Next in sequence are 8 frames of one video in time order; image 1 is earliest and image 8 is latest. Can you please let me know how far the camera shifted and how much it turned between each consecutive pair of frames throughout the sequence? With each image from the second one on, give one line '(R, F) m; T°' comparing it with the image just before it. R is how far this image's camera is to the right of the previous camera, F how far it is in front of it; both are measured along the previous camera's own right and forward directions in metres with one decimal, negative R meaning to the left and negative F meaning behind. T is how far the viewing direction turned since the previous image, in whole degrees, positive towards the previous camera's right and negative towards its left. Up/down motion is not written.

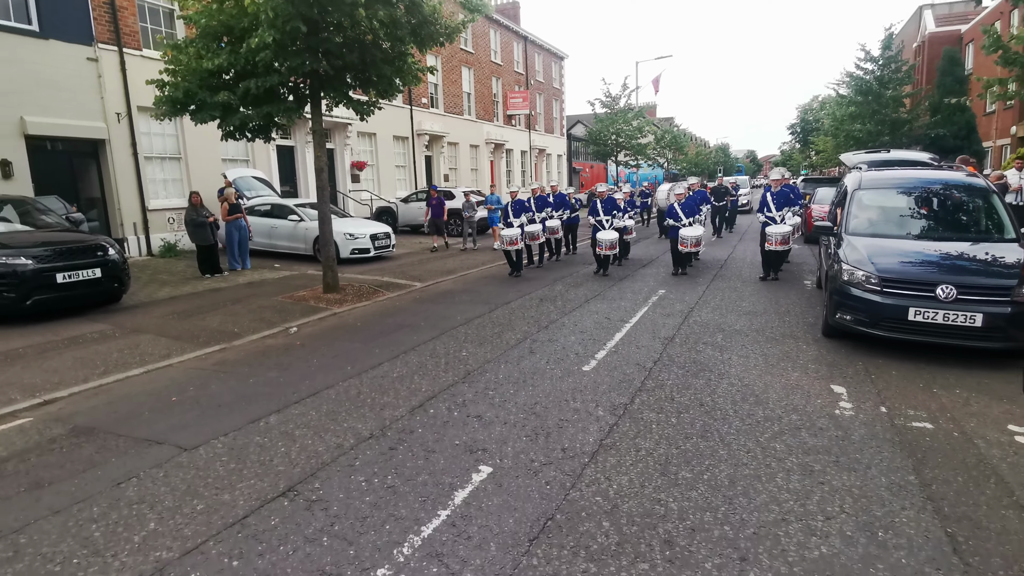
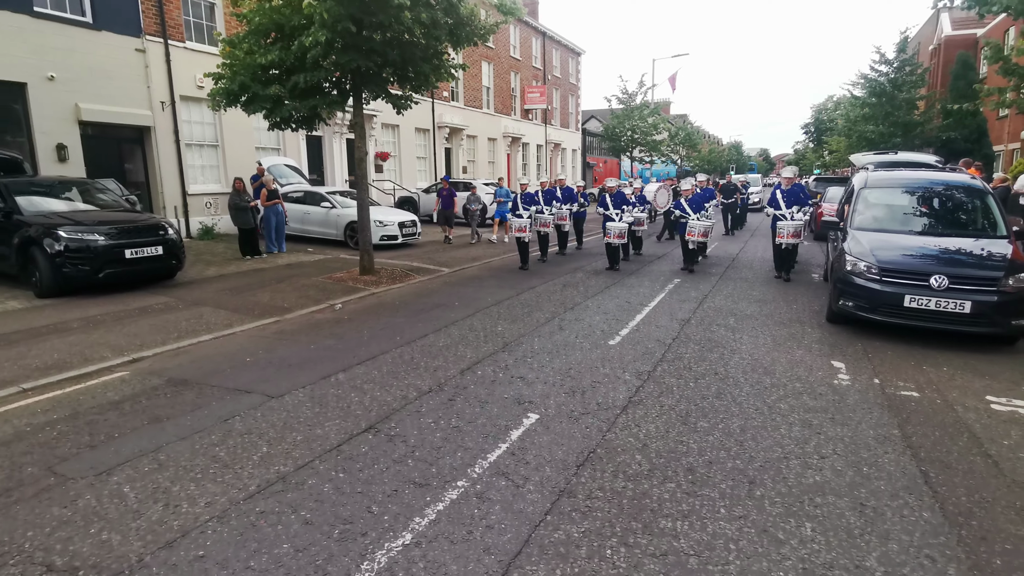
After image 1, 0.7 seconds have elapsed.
(-0.3, -0.7) m; -1°
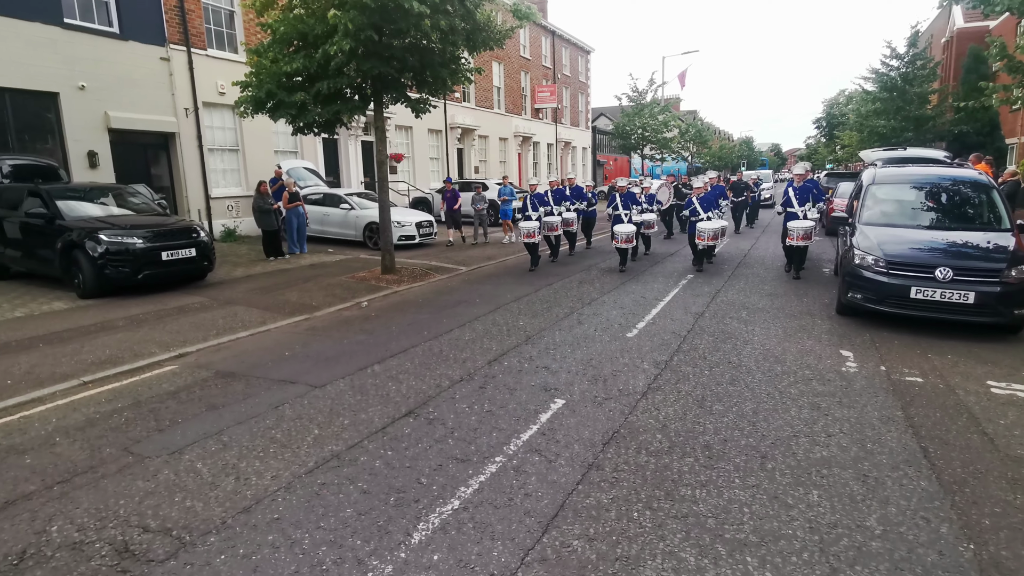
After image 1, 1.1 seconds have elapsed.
(-0.1, -0.4) m; -1°
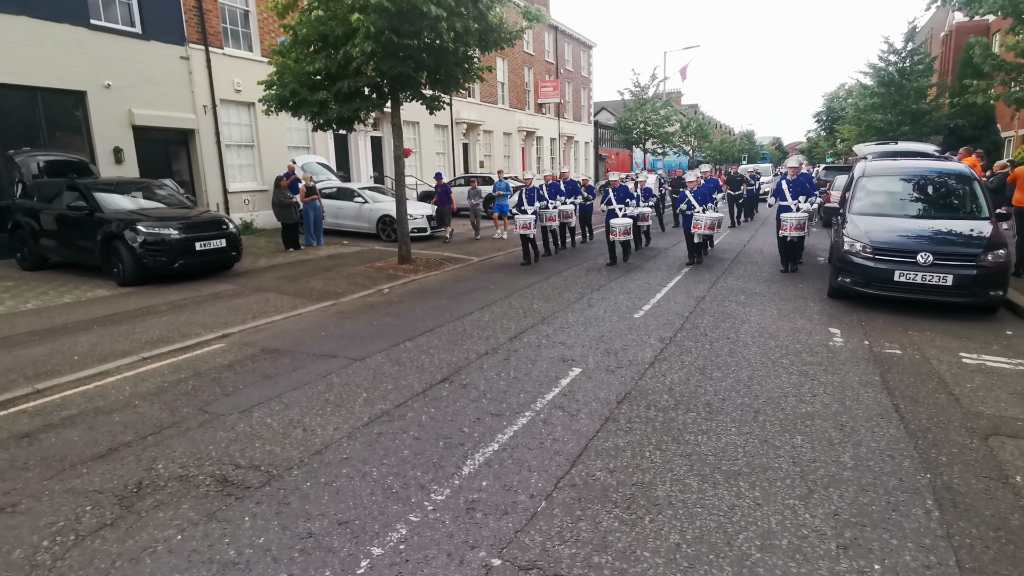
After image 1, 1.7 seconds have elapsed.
(-0.2, -0.6) m; 0°
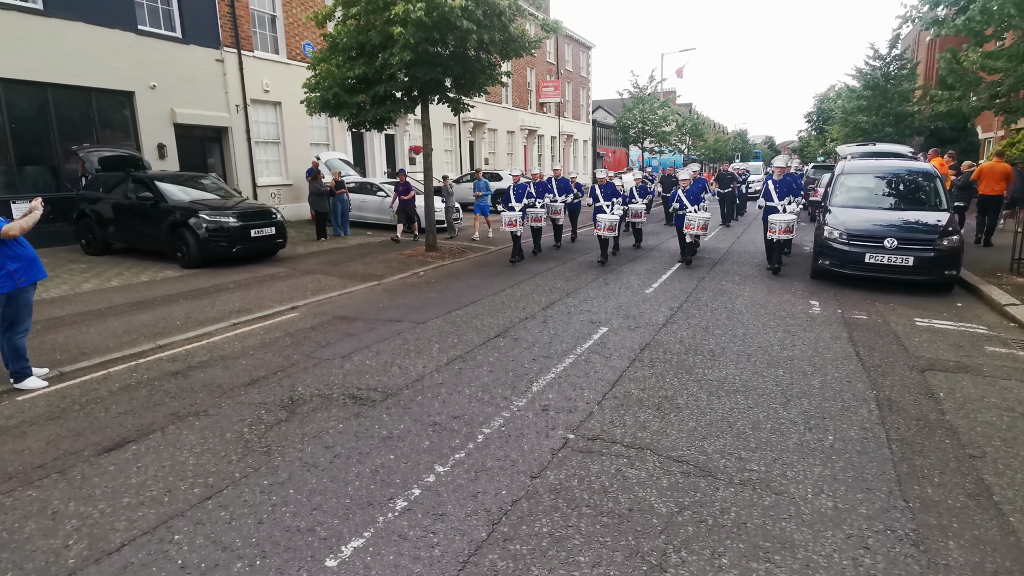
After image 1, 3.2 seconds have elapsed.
(-0.5, -1.2) m; +1°
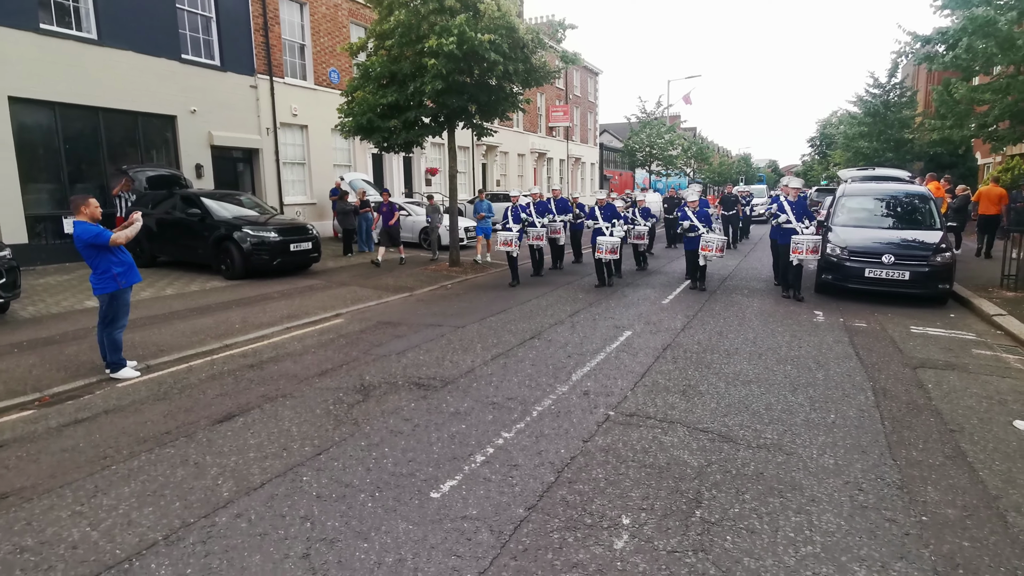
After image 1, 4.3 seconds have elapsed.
(-0.4, -0.8) m; 0°
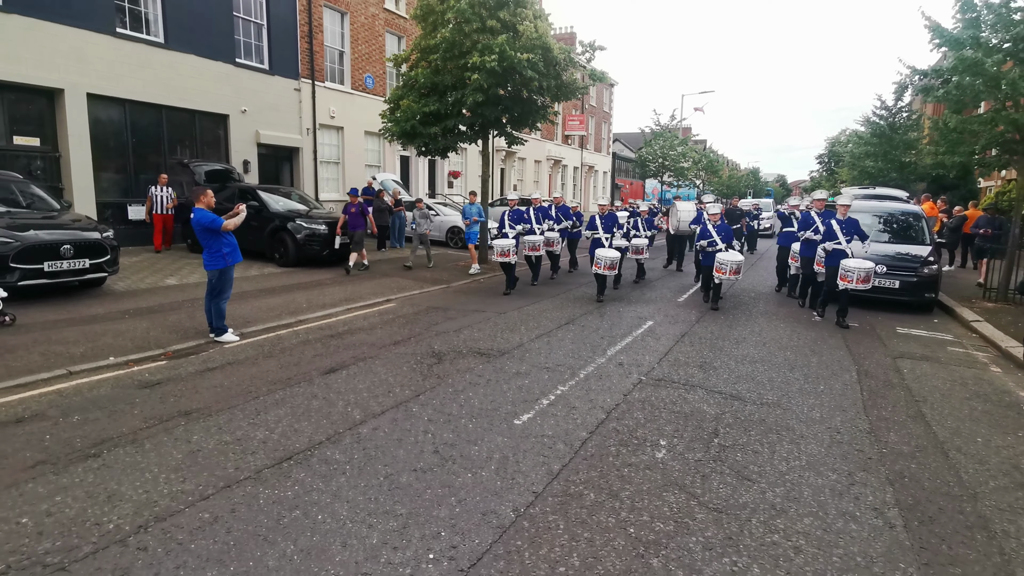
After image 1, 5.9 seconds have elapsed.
(-0.5, -1.1) m; 0°
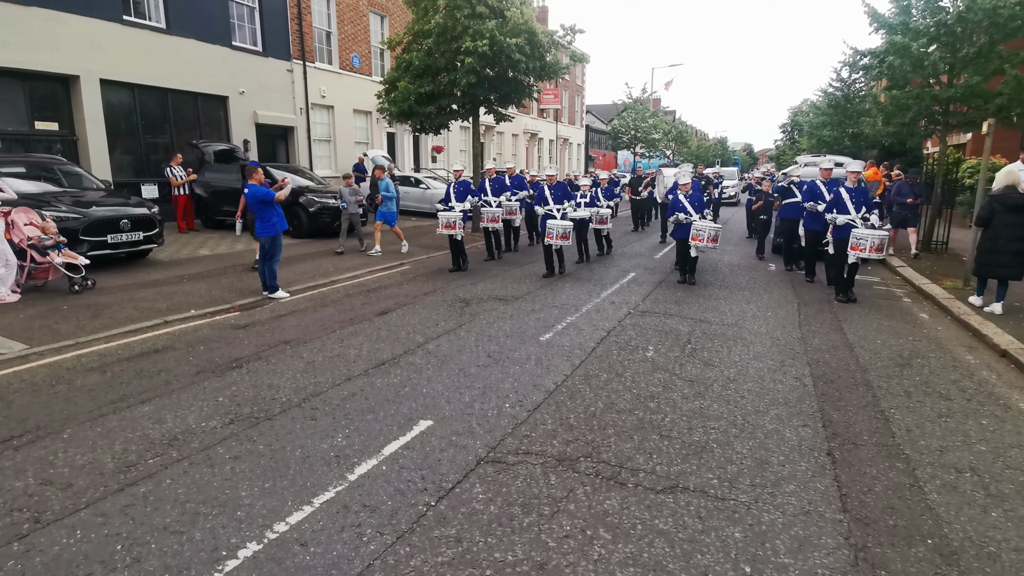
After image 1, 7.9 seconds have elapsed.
(-0.5, -1.5) m; +3°
